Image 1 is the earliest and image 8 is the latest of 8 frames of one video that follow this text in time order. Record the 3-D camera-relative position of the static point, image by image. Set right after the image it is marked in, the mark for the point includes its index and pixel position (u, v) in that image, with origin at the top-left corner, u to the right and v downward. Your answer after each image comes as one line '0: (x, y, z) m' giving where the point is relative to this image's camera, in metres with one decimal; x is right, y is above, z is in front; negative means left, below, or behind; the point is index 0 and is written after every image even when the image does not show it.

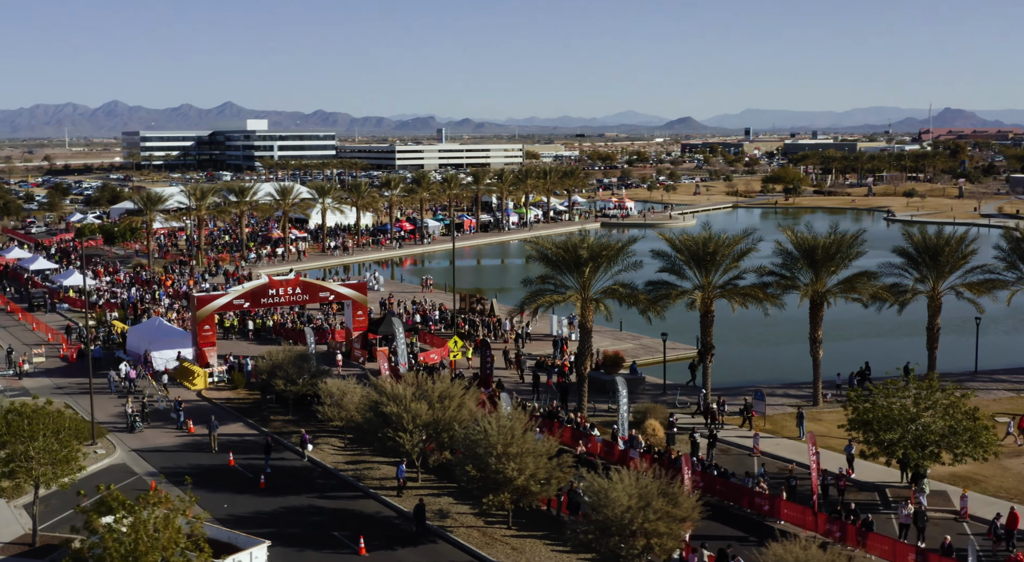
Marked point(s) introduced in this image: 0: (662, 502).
0: (+2.8, -4.3, +20.0) m
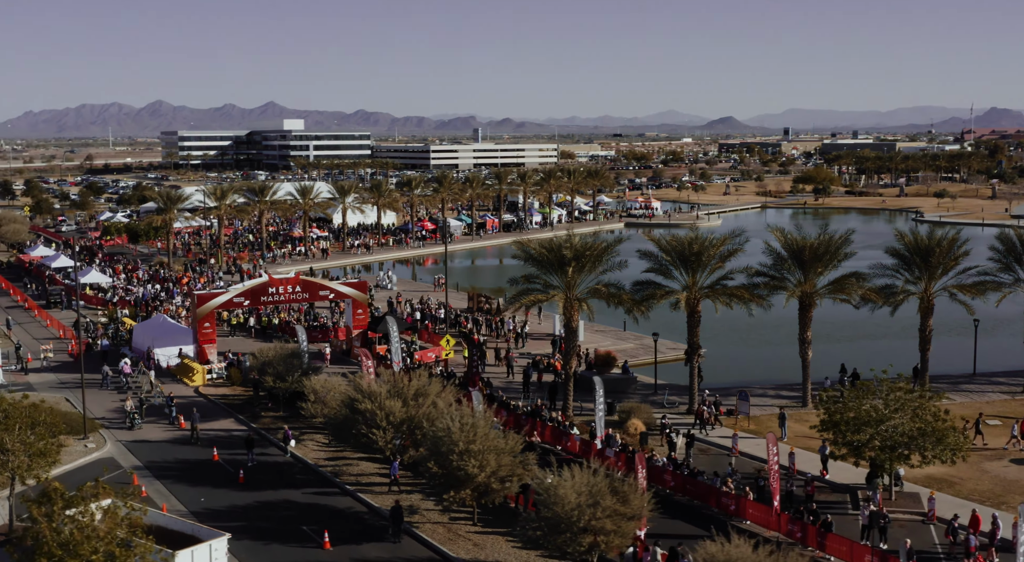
0: (+1.8, -4.3, +20.1) m
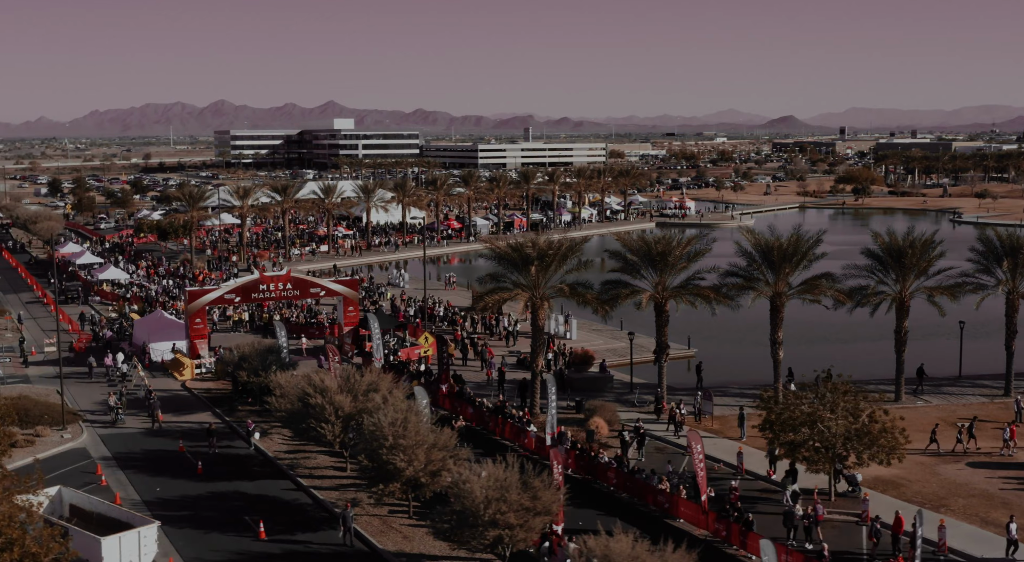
0: (0.0, -4.2, +20.4) m
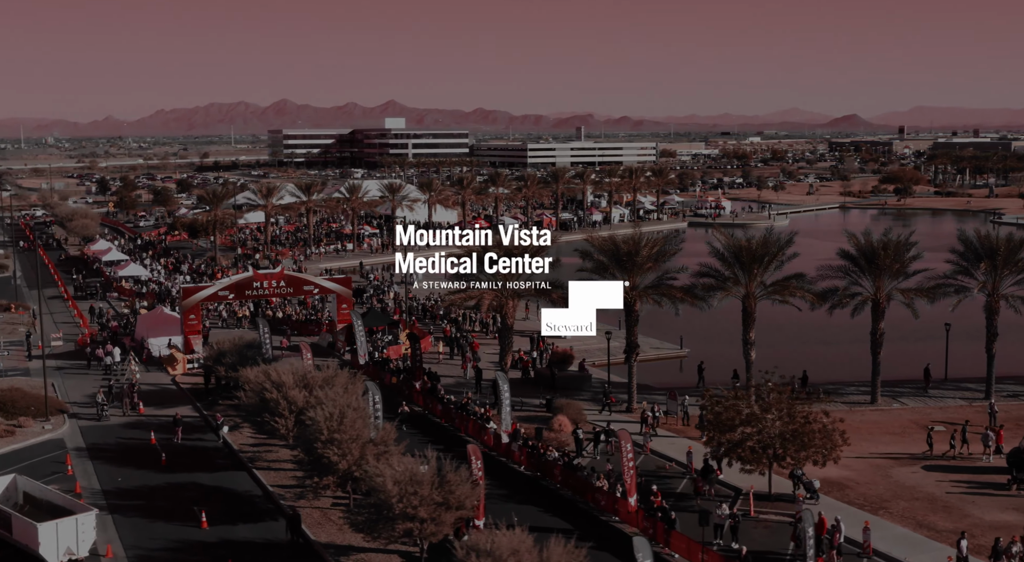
0: (-1.7, -4.2, +20.8) m
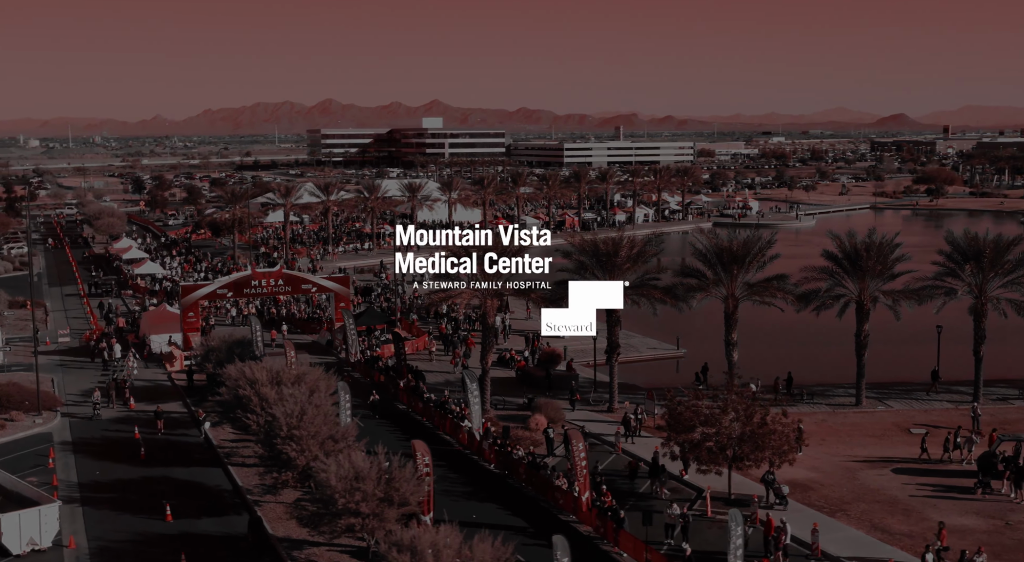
0: (-2.9, -4.2, +21.2) m
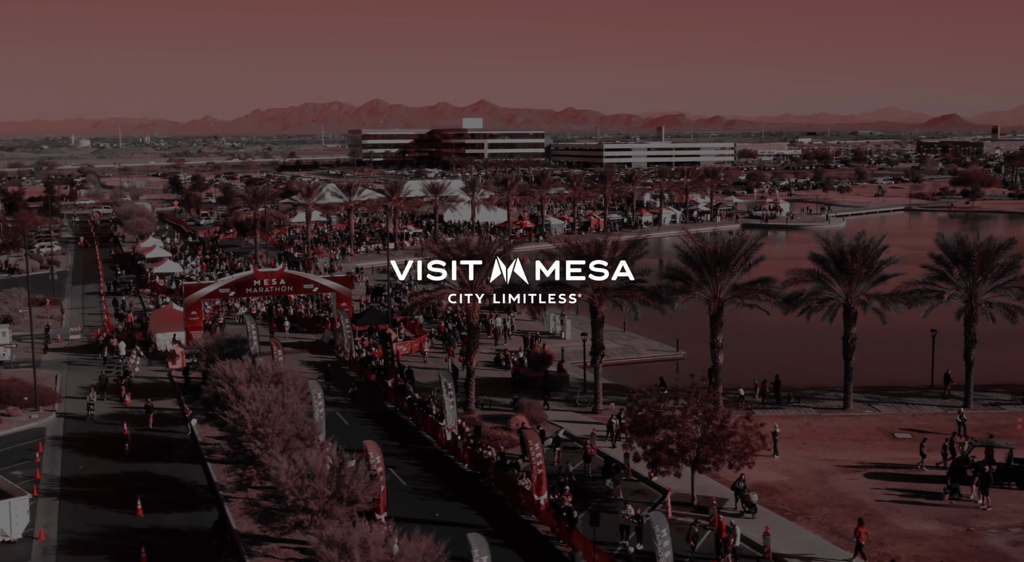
0: (-4.0, -4.2, +21.5) m
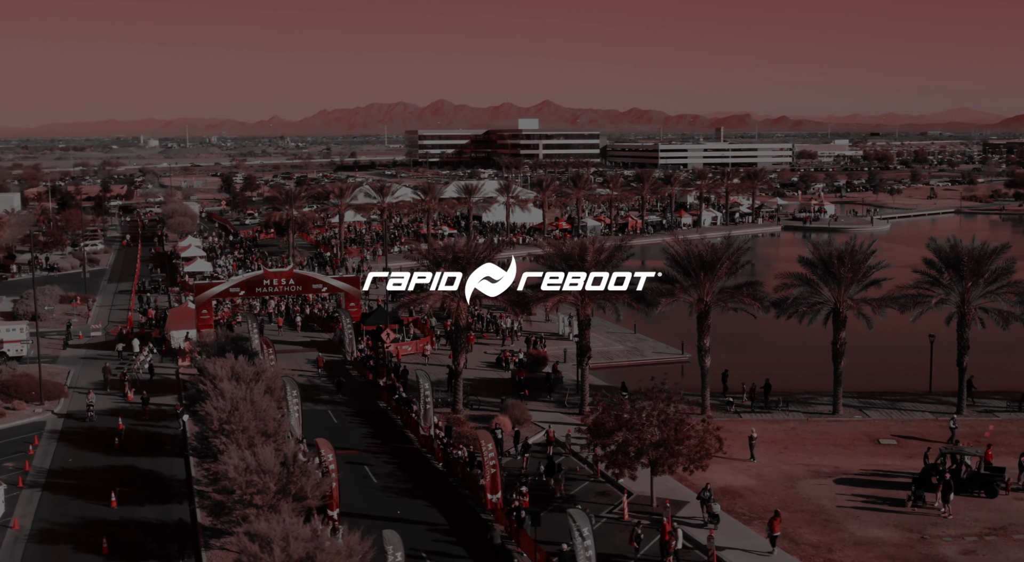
0: (-5.2, -4.2, +22.1) m
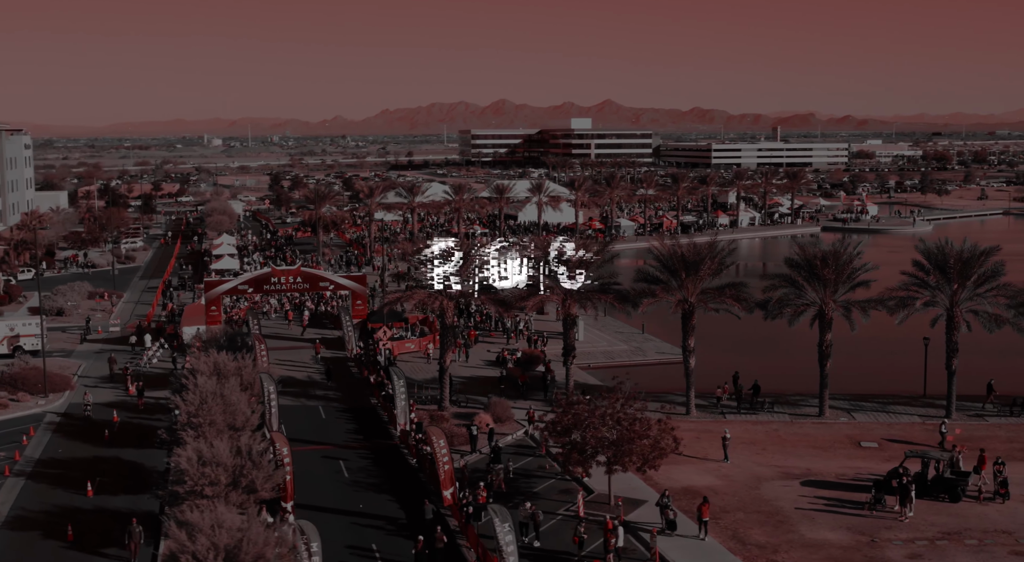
0: (-6.4, -4.2, +22.8) m
